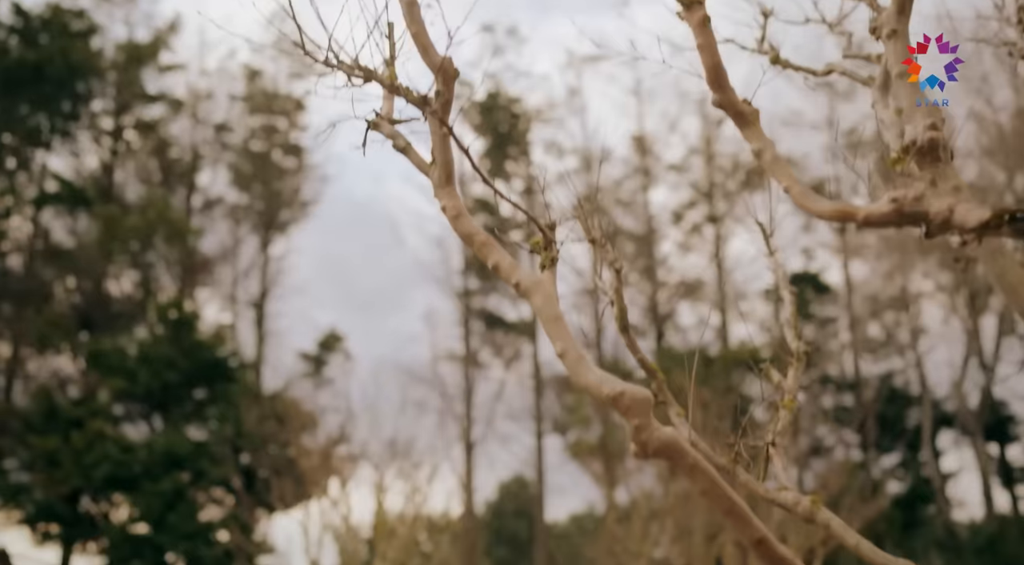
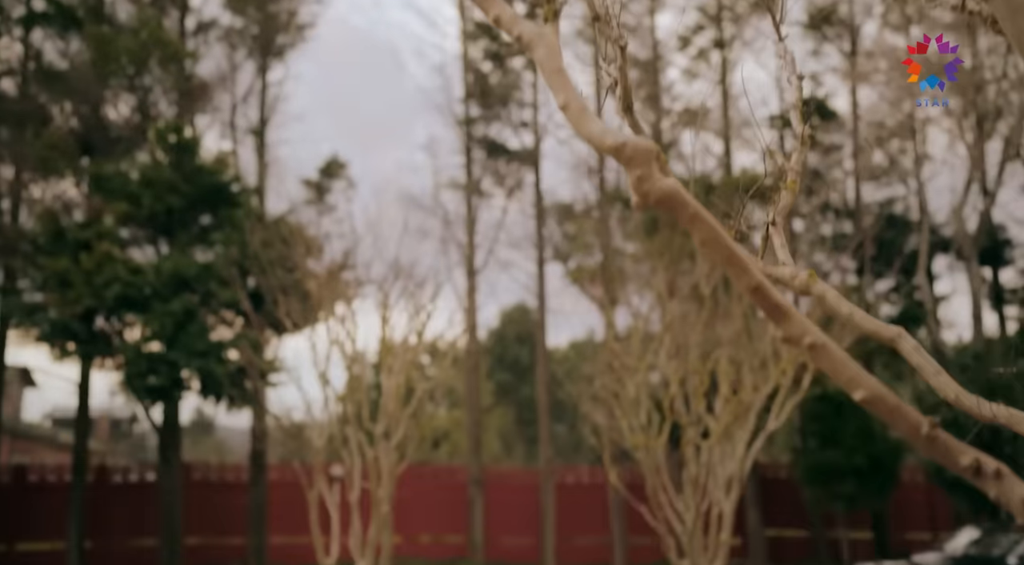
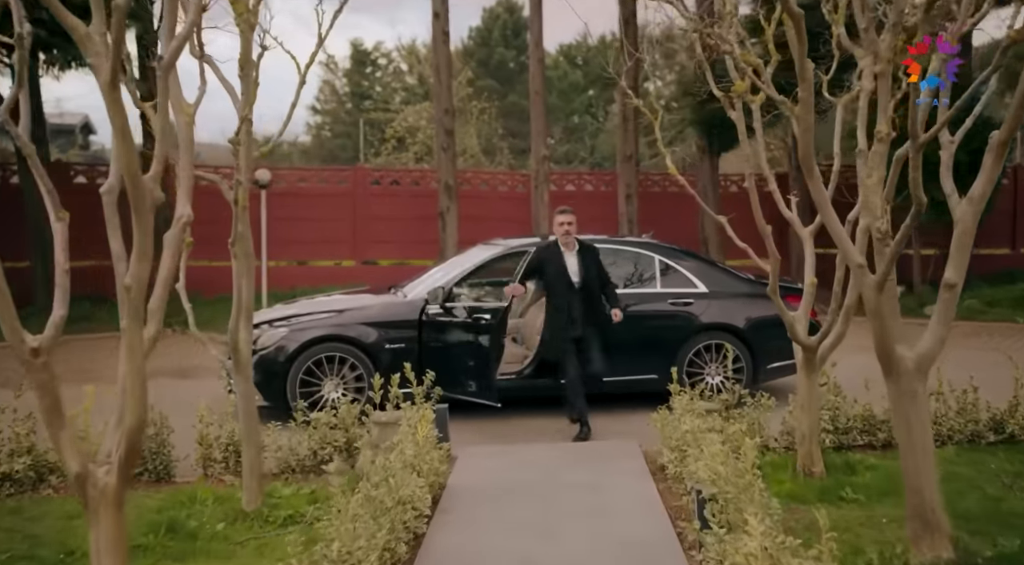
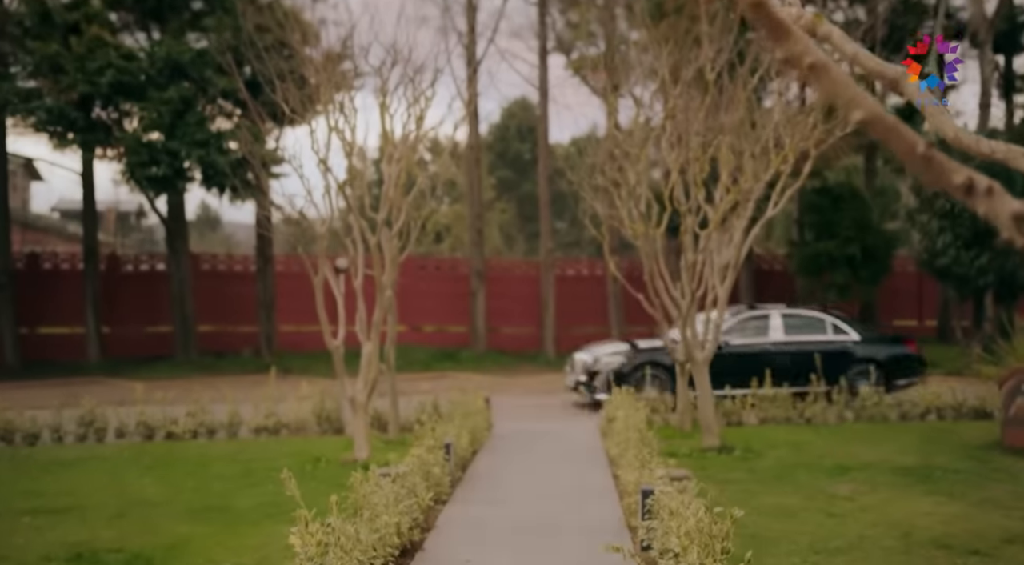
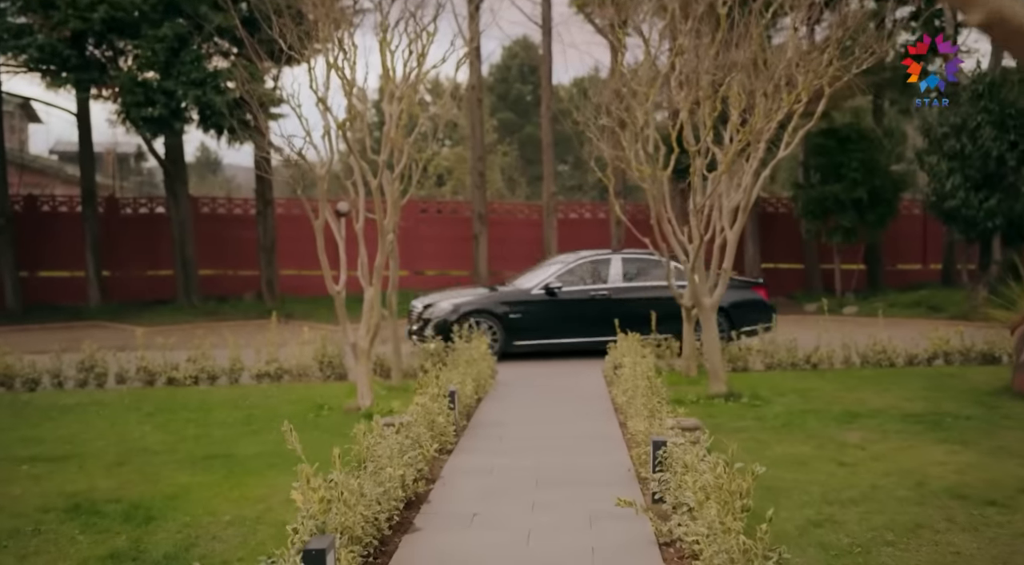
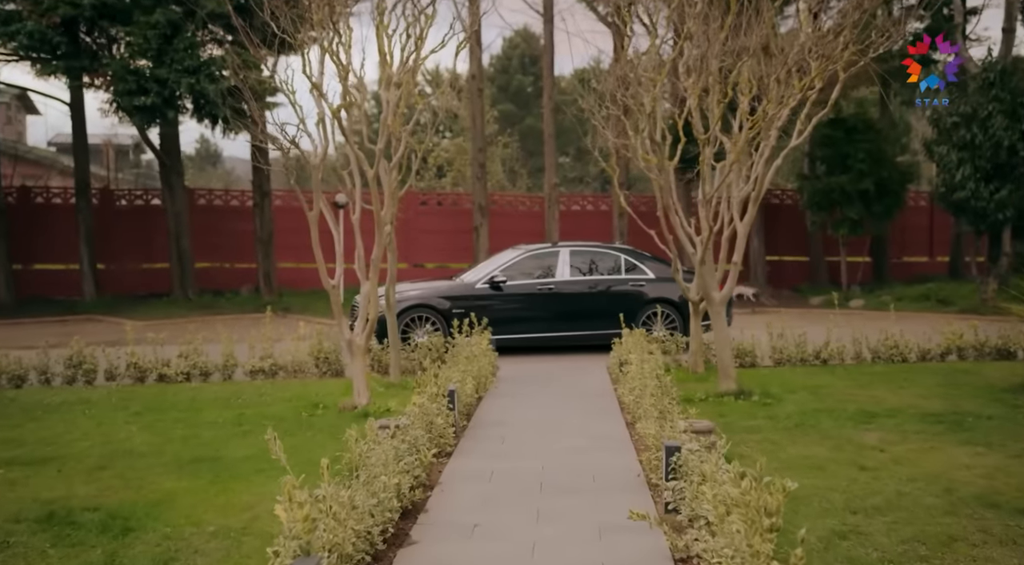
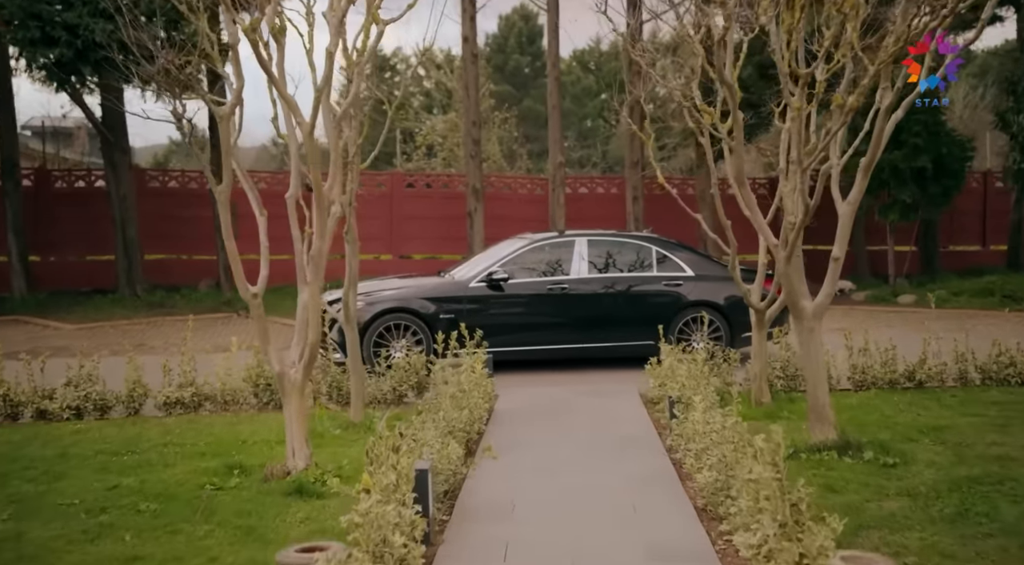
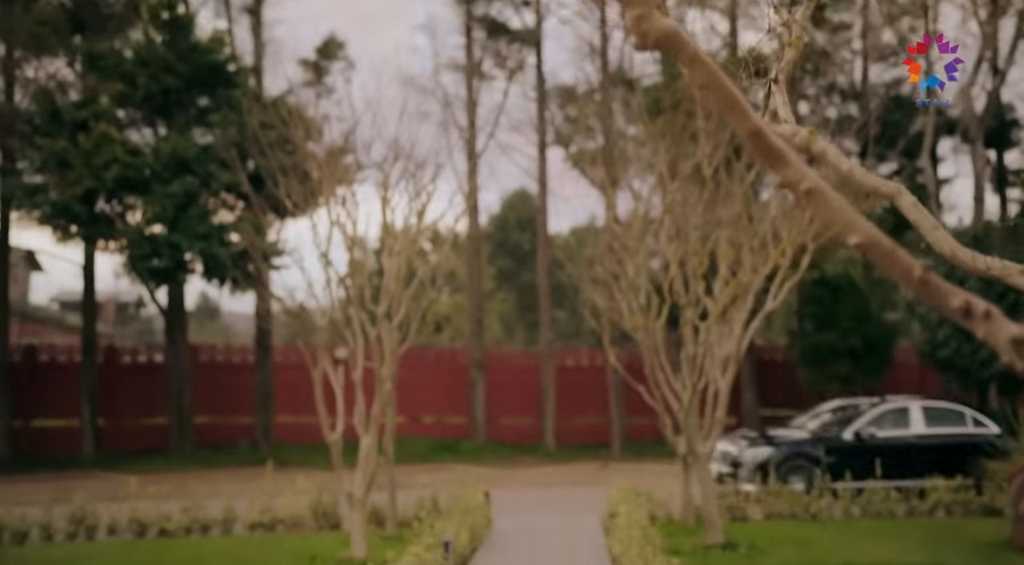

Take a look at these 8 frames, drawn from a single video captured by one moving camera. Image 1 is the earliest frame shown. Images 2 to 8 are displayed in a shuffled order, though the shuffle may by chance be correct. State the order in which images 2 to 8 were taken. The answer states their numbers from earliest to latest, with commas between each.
2, 8, 4, 5, 6, 7, 3
